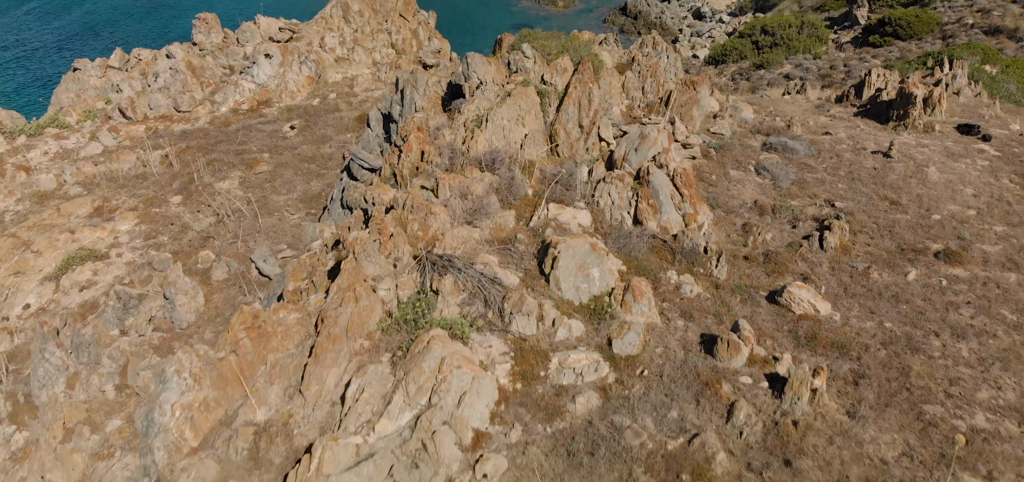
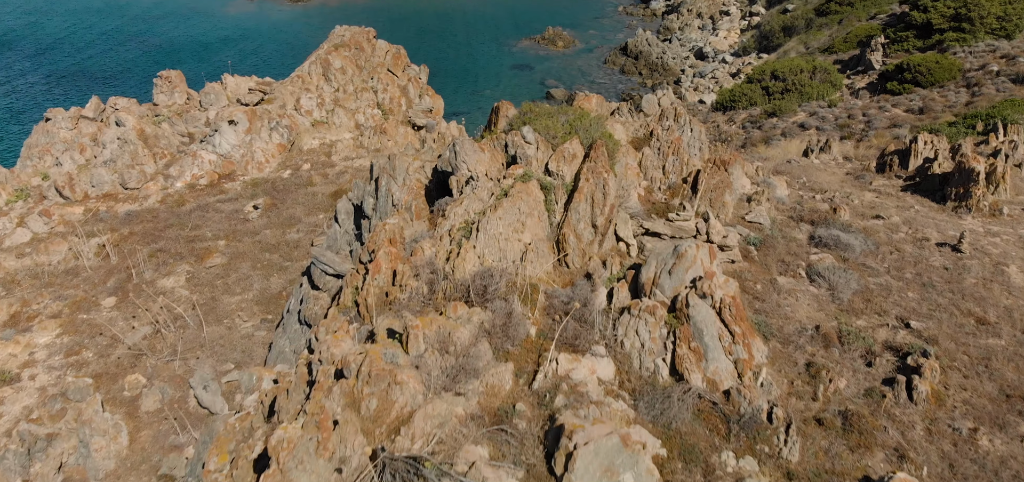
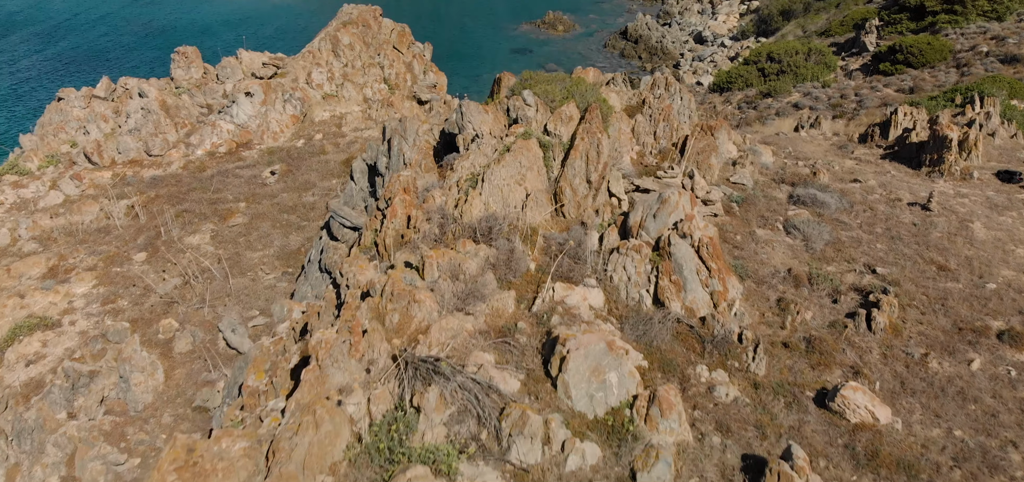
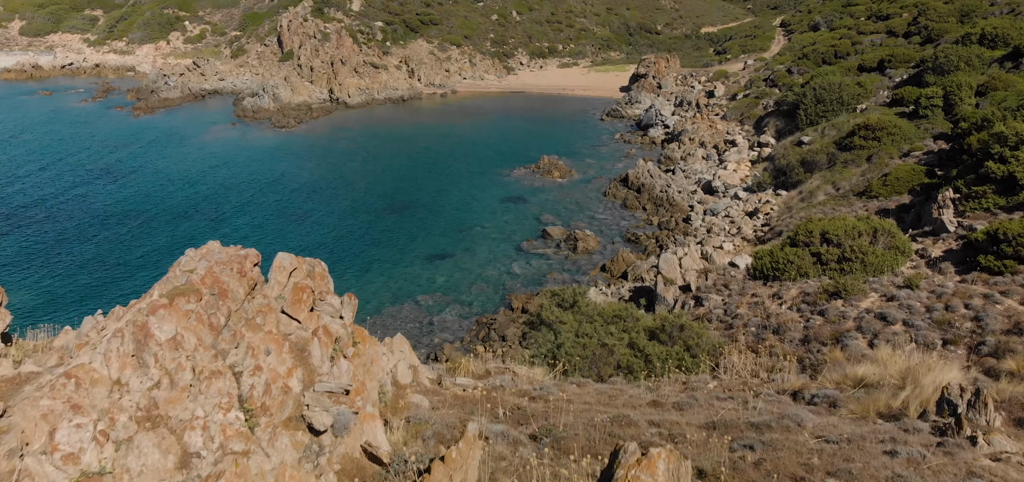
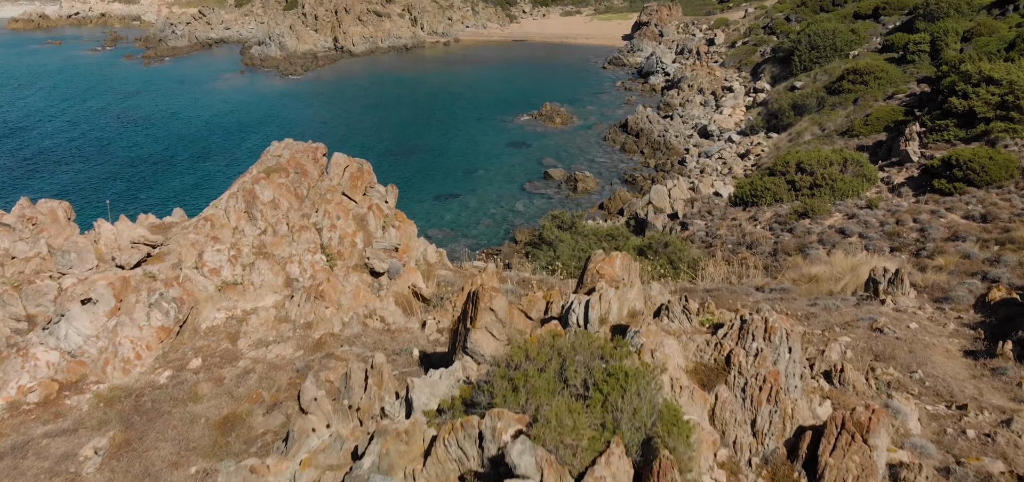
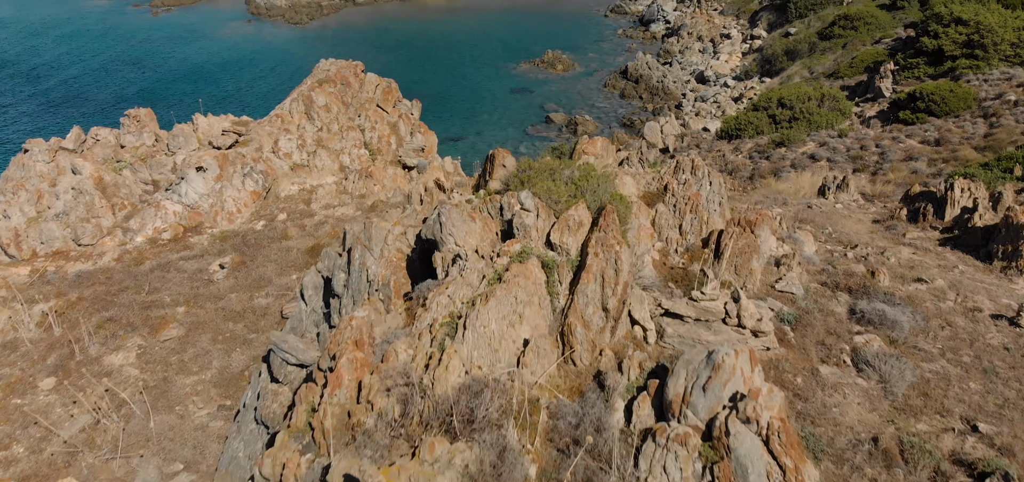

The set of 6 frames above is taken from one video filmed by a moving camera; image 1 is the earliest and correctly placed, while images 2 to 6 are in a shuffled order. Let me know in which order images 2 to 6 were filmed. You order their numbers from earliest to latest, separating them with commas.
3, 2, 6, 5, 4
